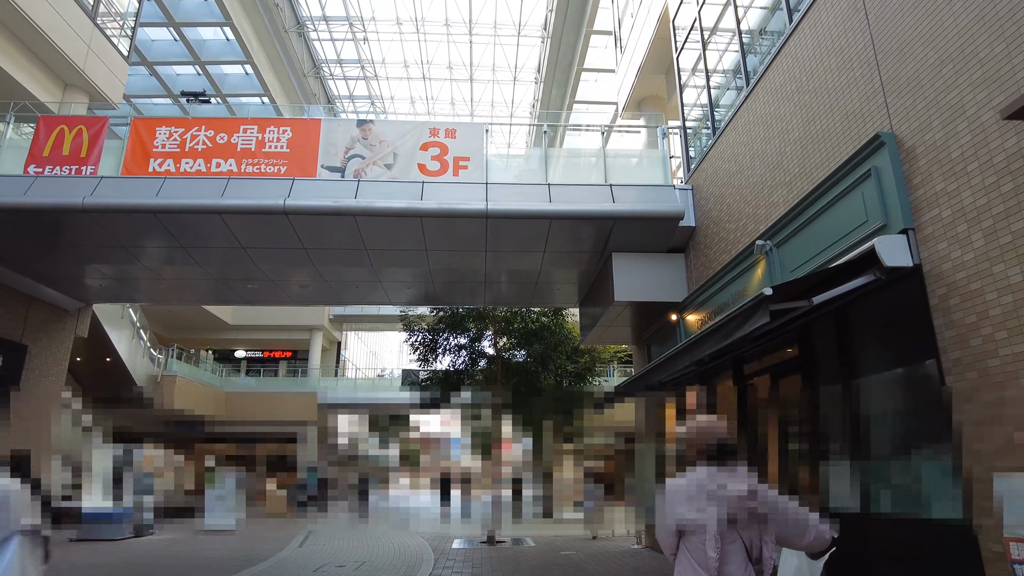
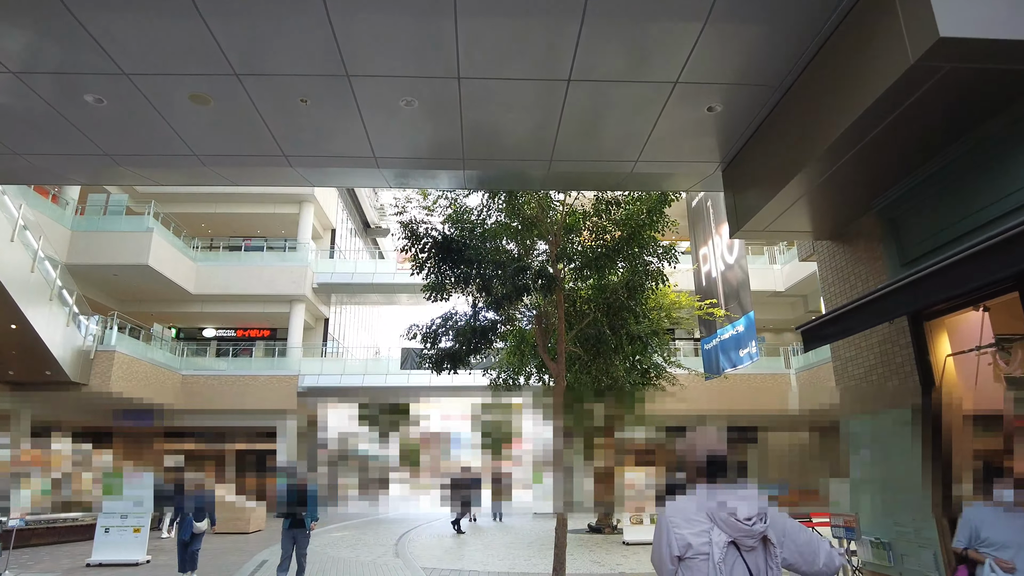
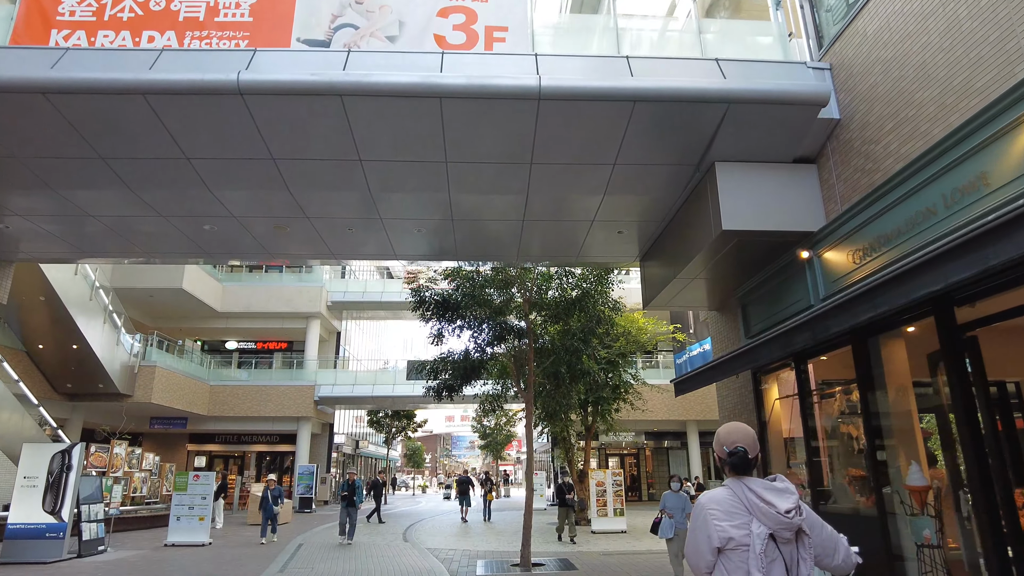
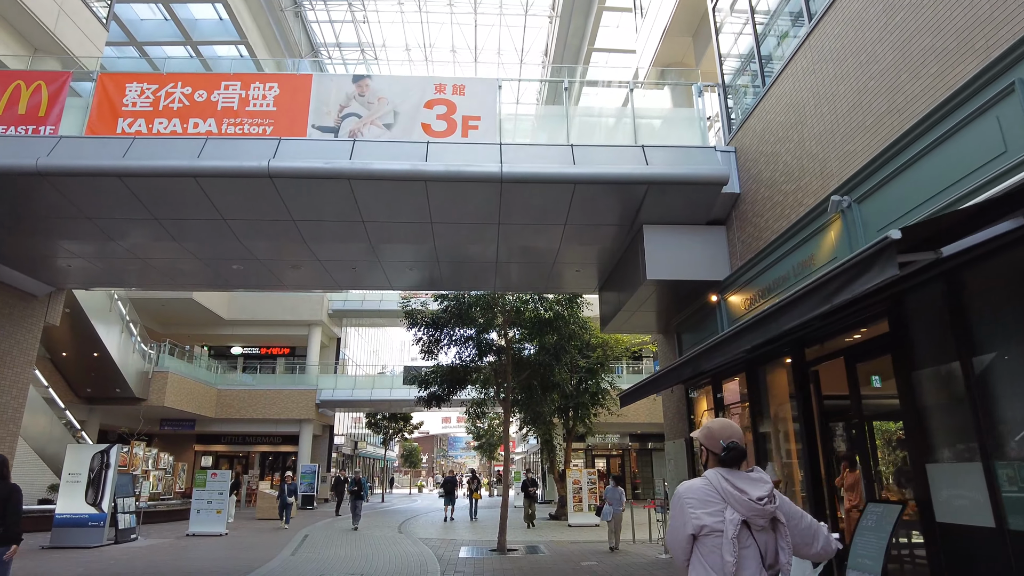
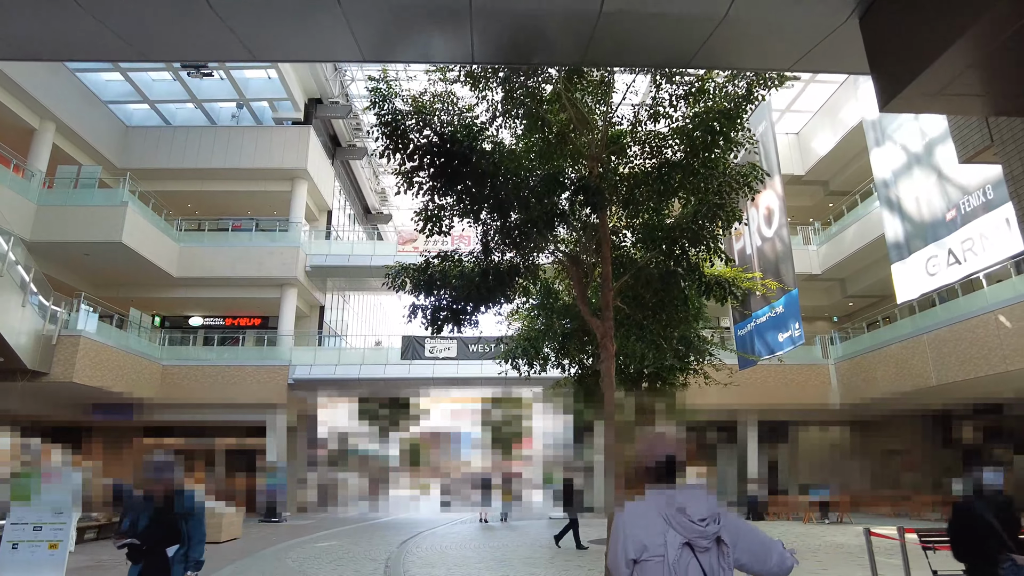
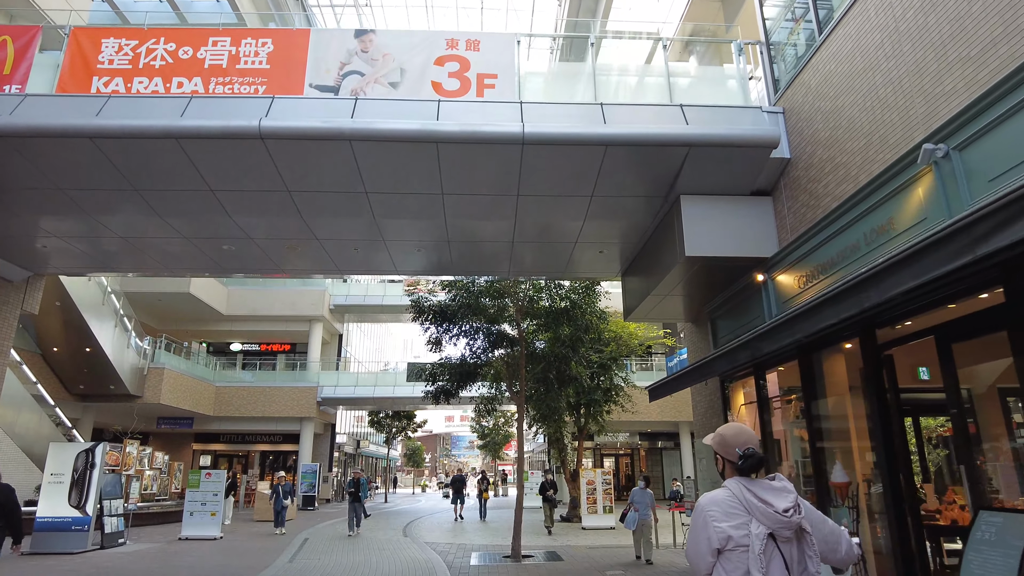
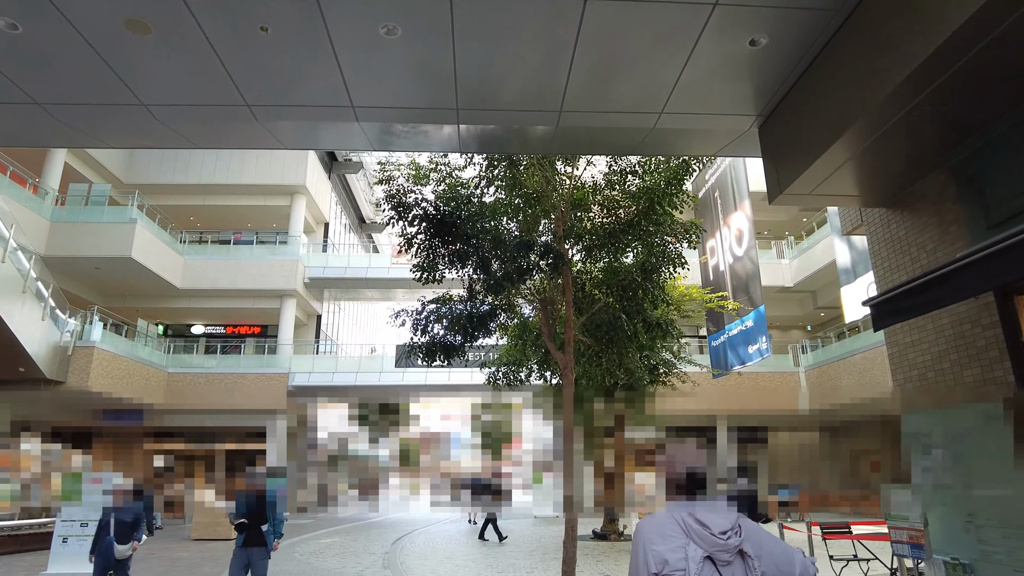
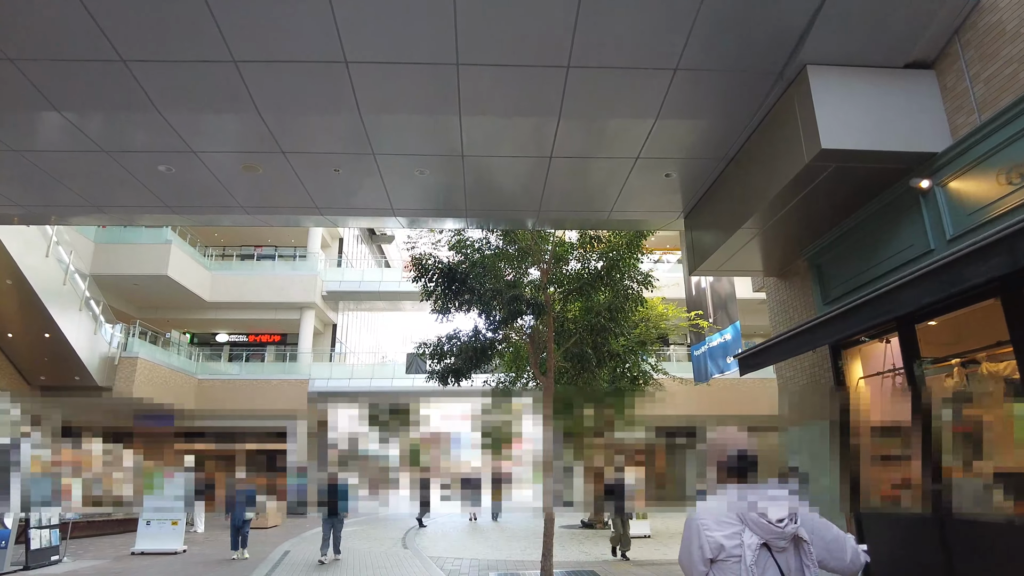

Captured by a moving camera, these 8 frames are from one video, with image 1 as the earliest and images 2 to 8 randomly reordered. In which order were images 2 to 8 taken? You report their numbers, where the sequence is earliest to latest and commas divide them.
4, 6, 3, 8, 2, 7, 5
